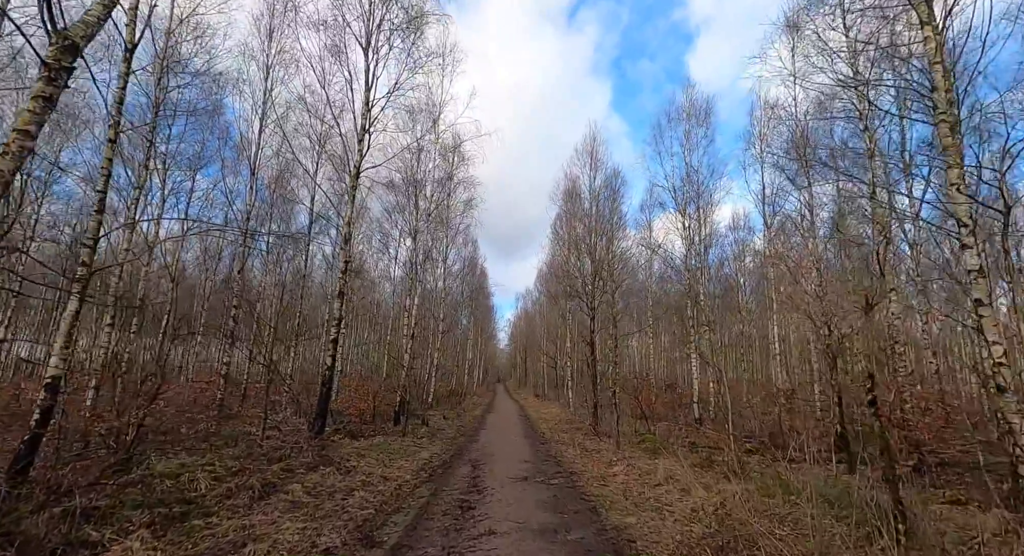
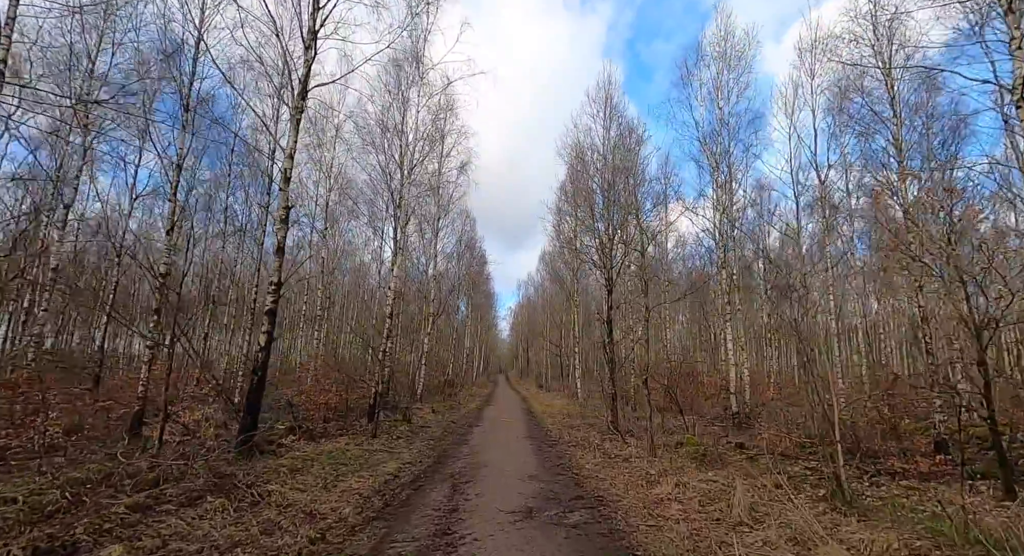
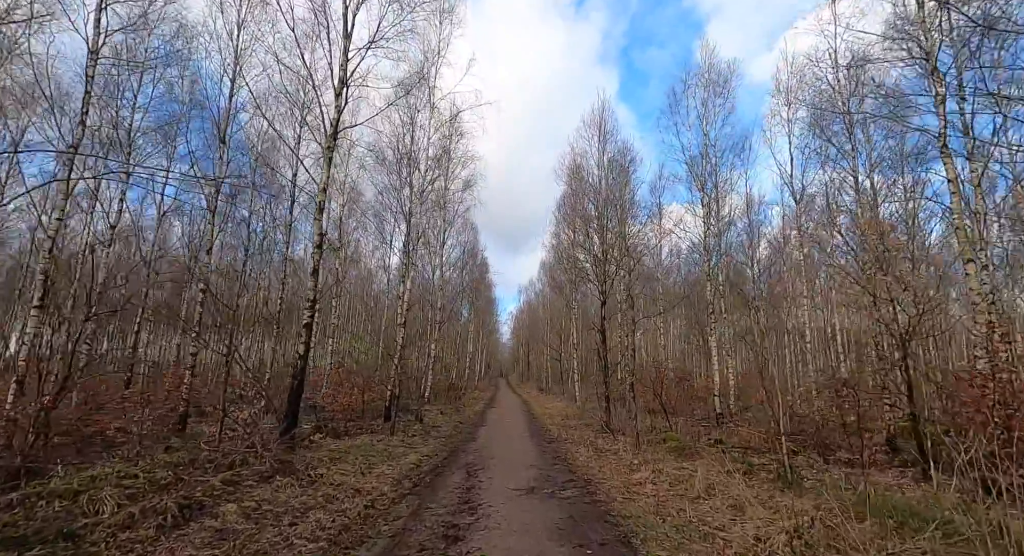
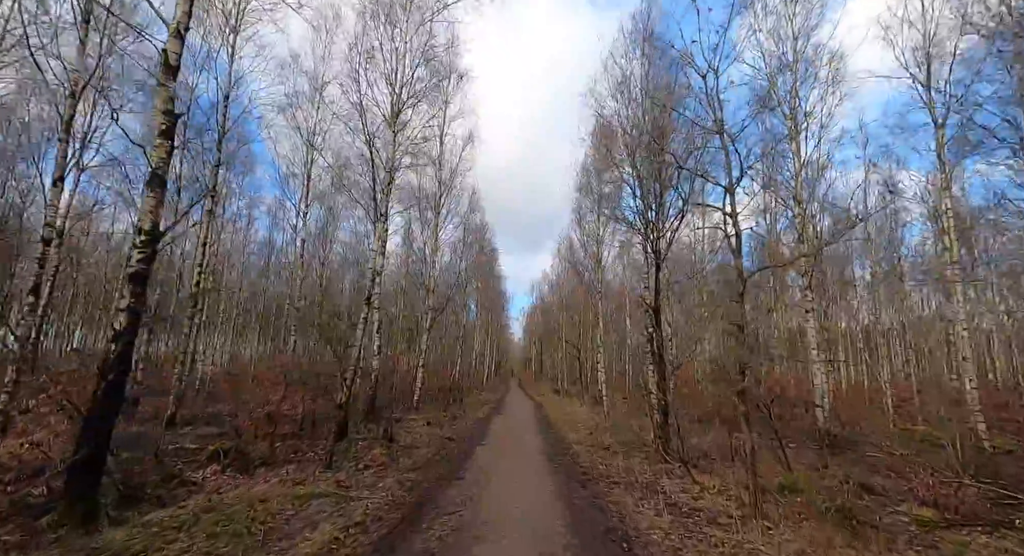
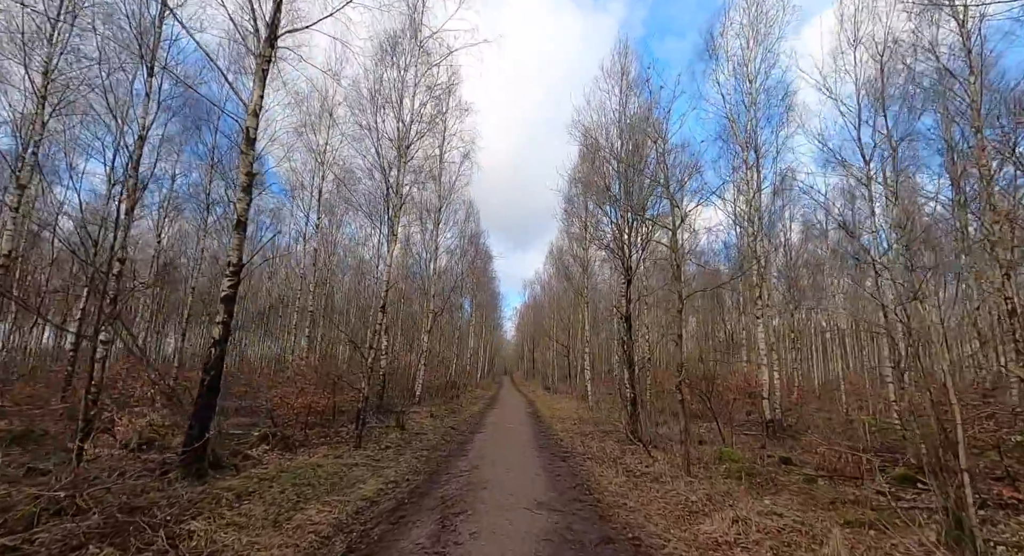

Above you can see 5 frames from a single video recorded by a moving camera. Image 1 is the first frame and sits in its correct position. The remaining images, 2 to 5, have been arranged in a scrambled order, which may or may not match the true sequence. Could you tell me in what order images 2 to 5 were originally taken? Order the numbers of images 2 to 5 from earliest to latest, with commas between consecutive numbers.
3, 2, 5, 4
